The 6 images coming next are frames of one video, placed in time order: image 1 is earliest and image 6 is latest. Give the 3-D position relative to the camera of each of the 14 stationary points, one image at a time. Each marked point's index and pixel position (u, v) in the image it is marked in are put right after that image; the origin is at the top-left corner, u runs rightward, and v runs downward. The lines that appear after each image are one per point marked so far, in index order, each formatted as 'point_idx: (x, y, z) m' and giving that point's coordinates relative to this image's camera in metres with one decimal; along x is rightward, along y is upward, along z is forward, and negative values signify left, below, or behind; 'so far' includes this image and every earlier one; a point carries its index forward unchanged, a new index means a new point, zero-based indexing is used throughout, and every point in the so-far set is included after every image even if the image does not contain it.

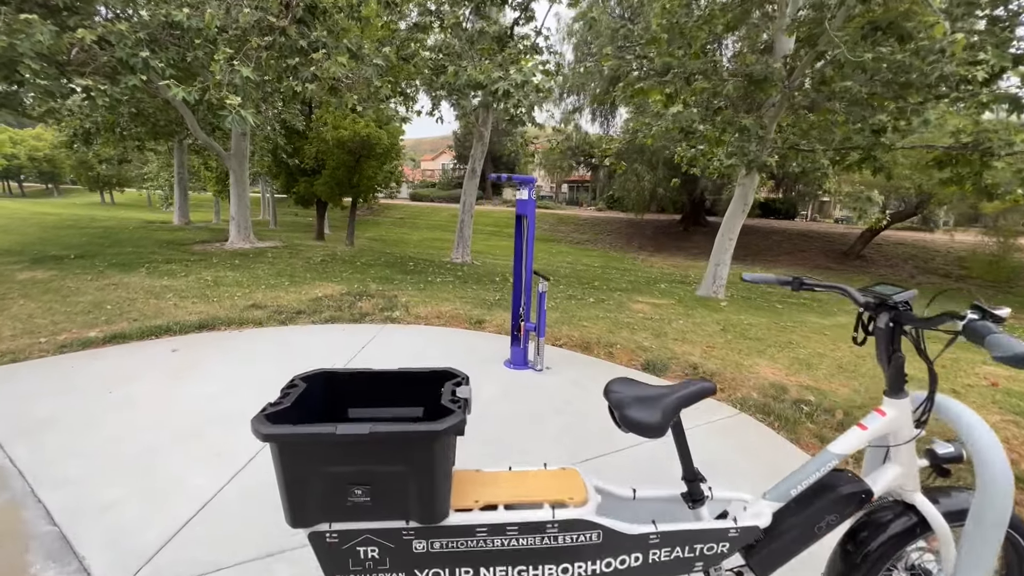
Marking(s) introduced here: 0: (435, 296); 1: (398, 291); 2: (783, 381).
0: (-1.1, -0.1, +6.2) m
1: (-1.7, -0.1, +6.4) m
2: (+2.4, -0.8, +3.8) m
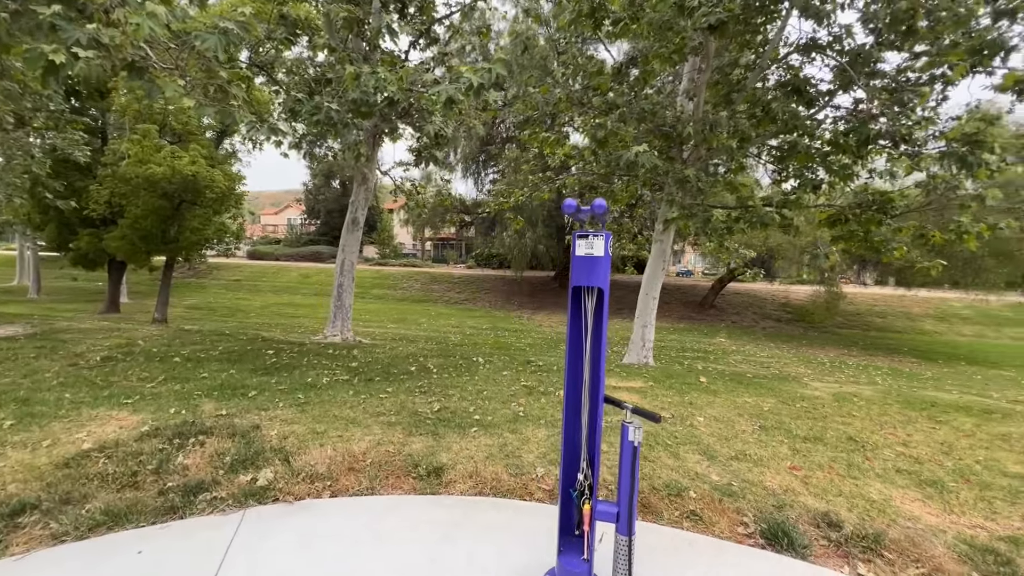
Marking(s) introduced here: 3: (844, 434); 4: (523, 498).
0: (-1.5, -1.1, +3.7) m
1: (-2.2, -1.1, +3.7) m
2: (+2.6, -1.4, +2.5) m
3: (+3.0, -1.3, +3.8) m
4: (+0.1, -1.3, +2.7) m
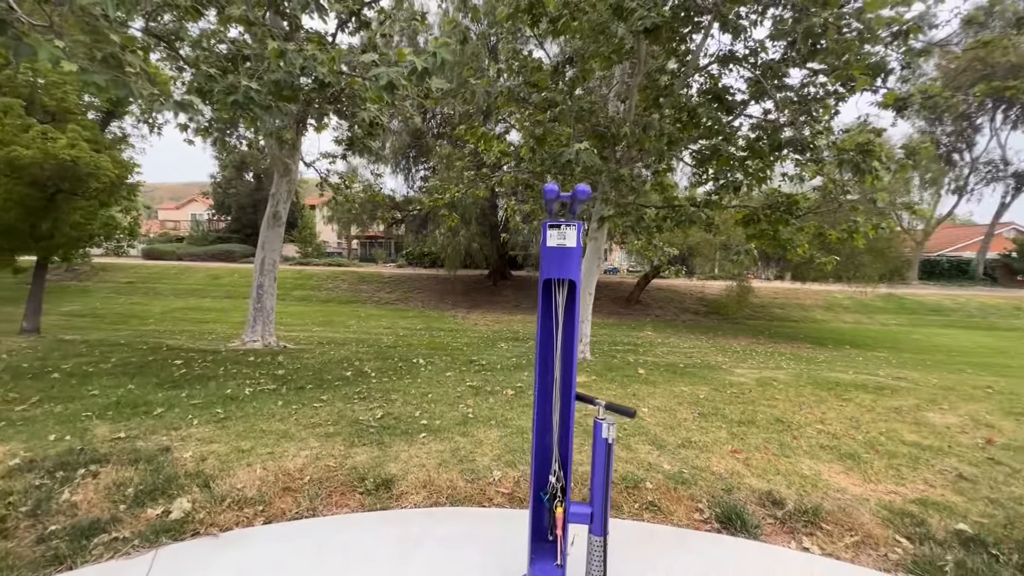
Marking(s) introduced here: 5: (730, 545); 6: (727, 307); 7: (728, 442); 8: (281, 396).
0: (-1.9, -1.1, +3.3) m
1: (-2.5, -1.1, +3.2) m
2: (+2.4, -1.3, +2.7) m
3: (+2.5, -1.2, +4.1) m
4: (-0.2, -1.3, +2.6) m
5: (+1.1, -1.3, +2.3) m
6: (+9.7, -0.9, +19.4) m
7: (+1.7, -1.2, +3.5) m
8: (-2.2, -1.0, +4.2) m
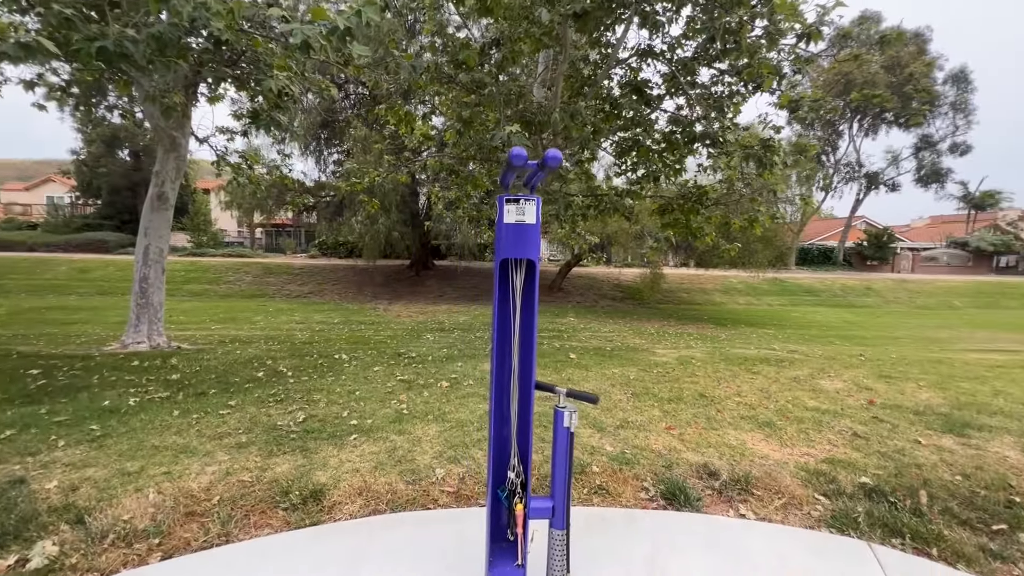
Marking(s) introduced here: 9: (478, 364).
0: (-2.3, -1.0, +2.7) m
1: (-2.9, -1.0, +2.6) m
2: (+2.0, -1.2, +3.0) m
3: (+1.9, -1.1, +4.4) m
4: (-0.5, -1.2, +2.4) m
5: (+0.9, -1.2, +2.3) m
6: (+6.2, -0.2, +20.7) m
7: (+1.3, -1.1, +3.6) m
8: (-2.8, -1.0, +3.6) m
9: (-0.4, -1.0, +5.5) m
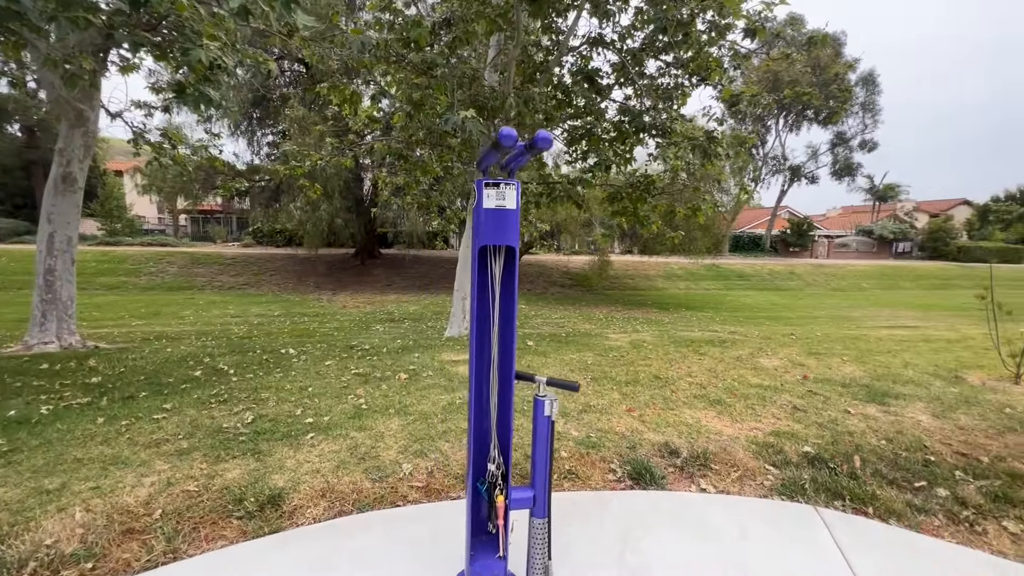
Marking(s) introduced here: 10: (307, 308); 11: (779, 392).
0: (-2.5, -1.0, +2.4) m
1: (-3.0, -1.0, +2.2) m
2: (+1.7, -1.1, +3.2) m
3: (+1.5, -0.9, +4.6) m
4: (-0.6, -1.1, +2.3) m
5: (+0.7, -1.2, +2.4) m
6: (+3.8, +0.4, +21.3) m
7: (+0.9, -1.0, +3.7) m
8: (-3.1, -0.9, +3.2) m
9: (-1.0, -0.8, +5.4) m
10: (-6.4, -0.6, +13.6) m
11: (+2.5, -1.0, +4.1) m
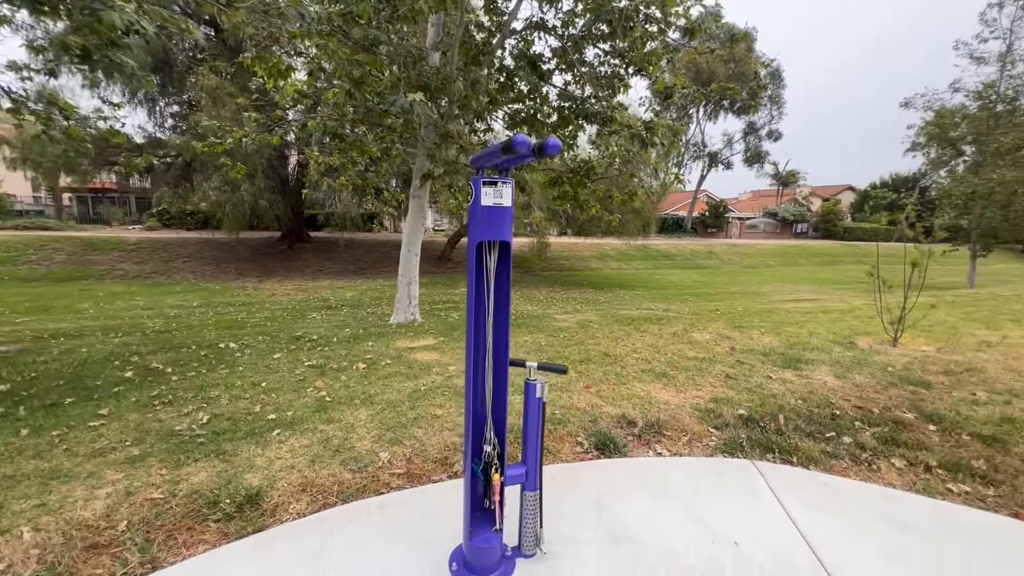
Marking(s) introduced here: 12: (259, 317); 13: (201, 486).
0: (-2.6, -1.0, +2.2) m
1: (-3.1, -1.0, +1.9) m
2: (+1.5, -0.9, +3.6) m
3: (+1.0, -0.7, +4.9) m
4: (-0.7, -1.1, +2.3) m
5: (+0.6, -1.1, +2.6) m
6: (+0.8, +1.3, +21.7) m
7: (+0.6, -0.8, +4.0) m
8: (-3.3, -0.9, +2.9) m
9: (-1.5, -0.7, +5.3) m
10: (-8.1, -0.3, +12.6) m
11: (+2.1, -0.8, +4.6) m
12: (-5.6, -0.6, +9.7) m
13: (-1.6, -1.0, +2.3) m
